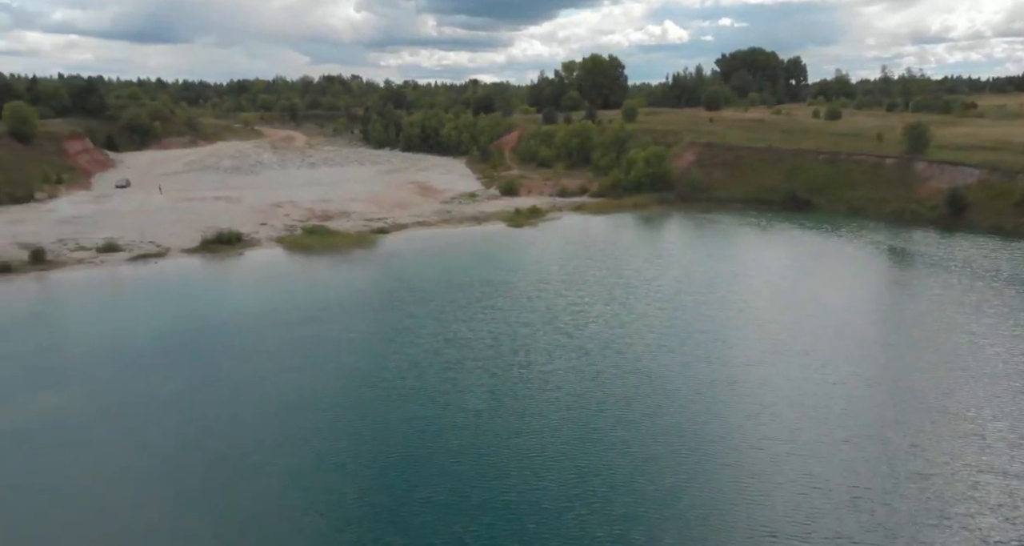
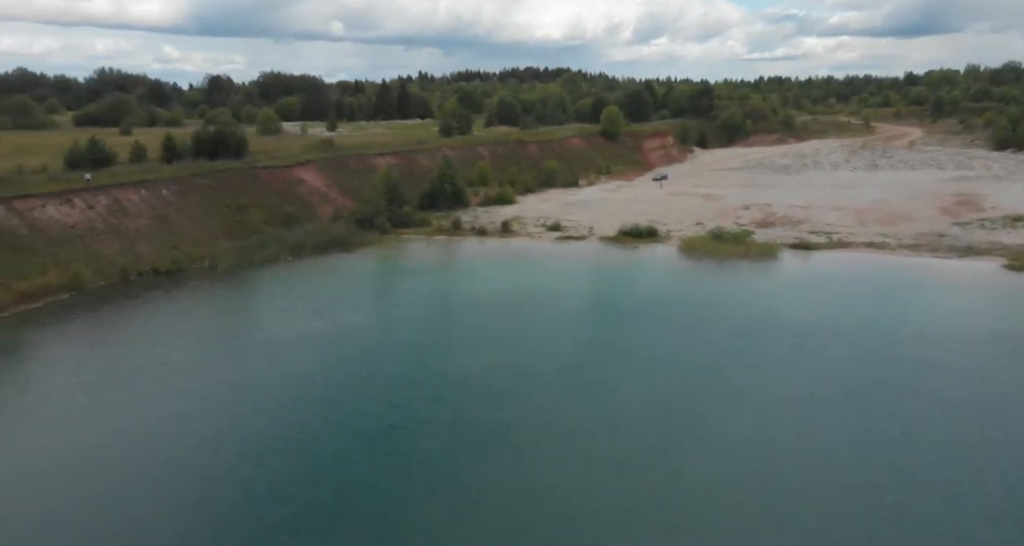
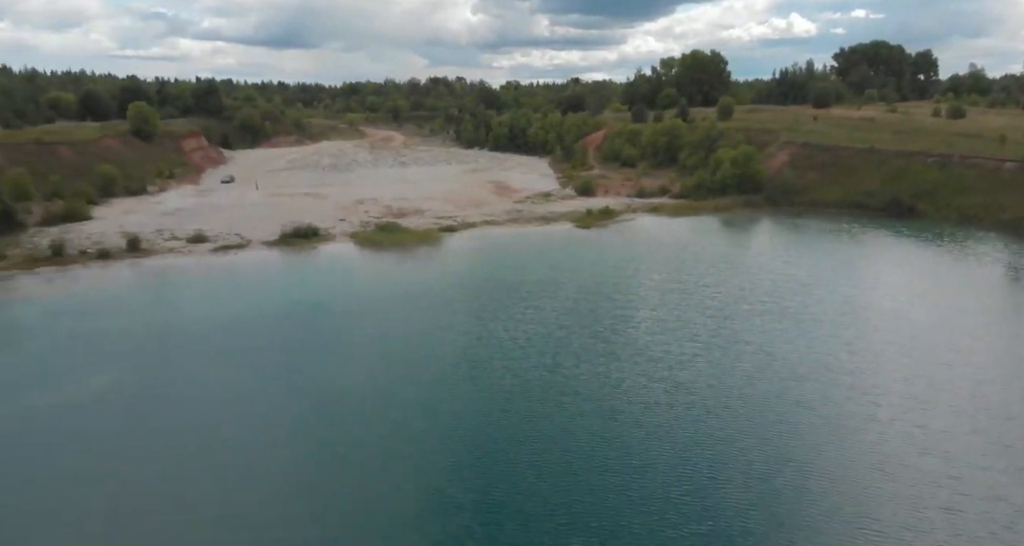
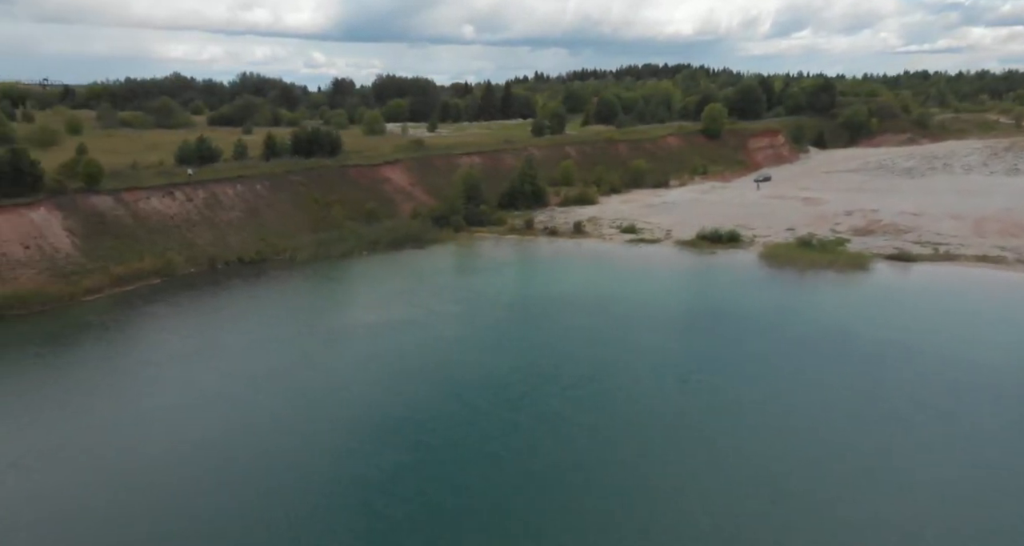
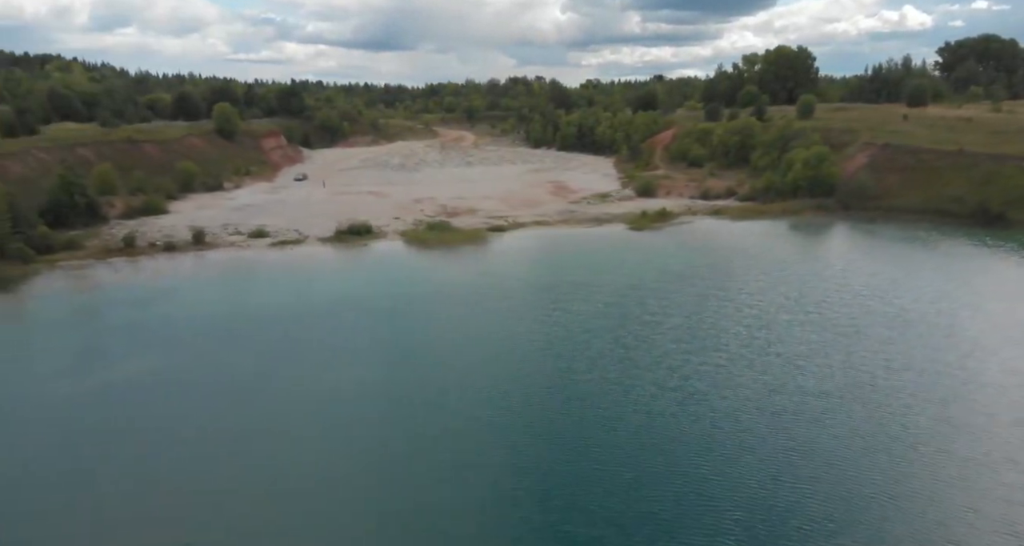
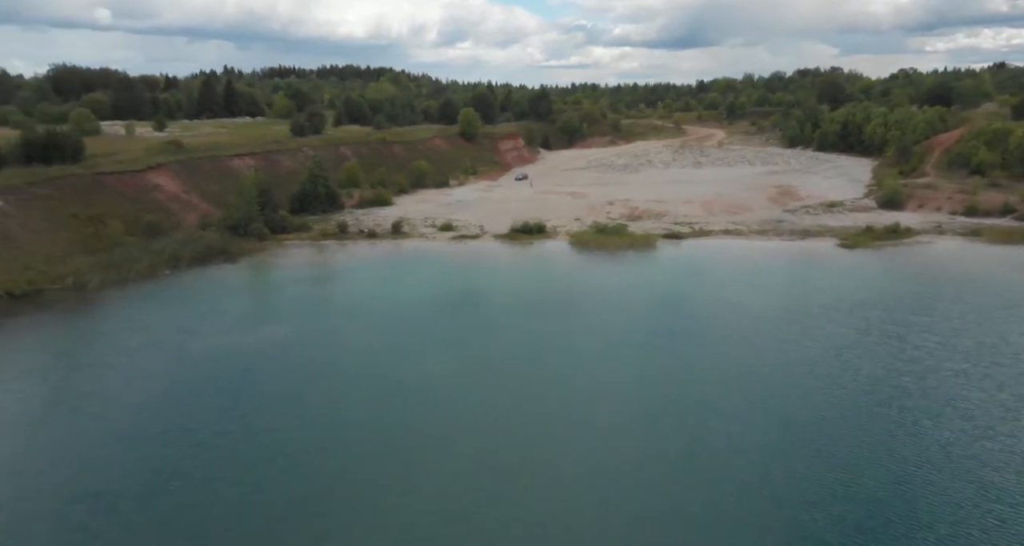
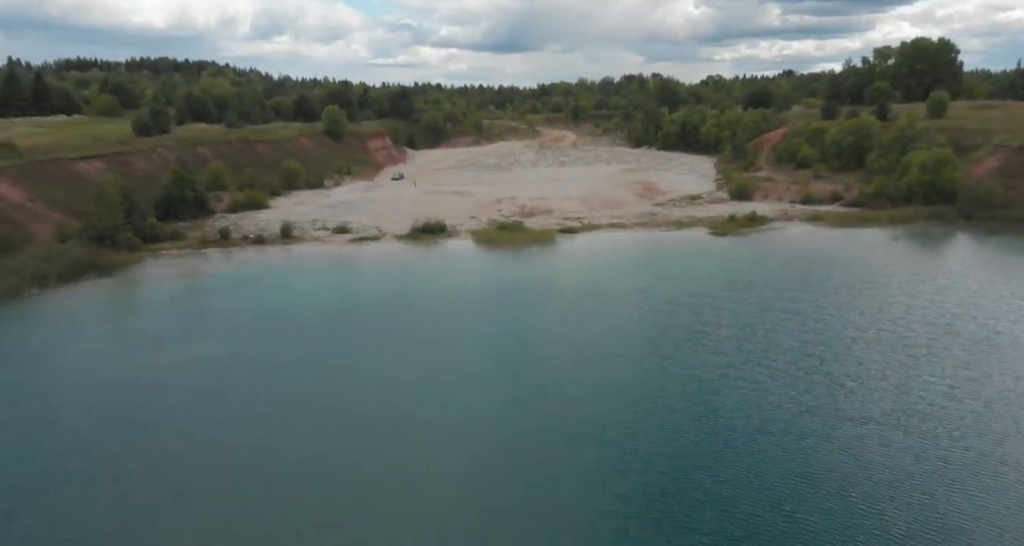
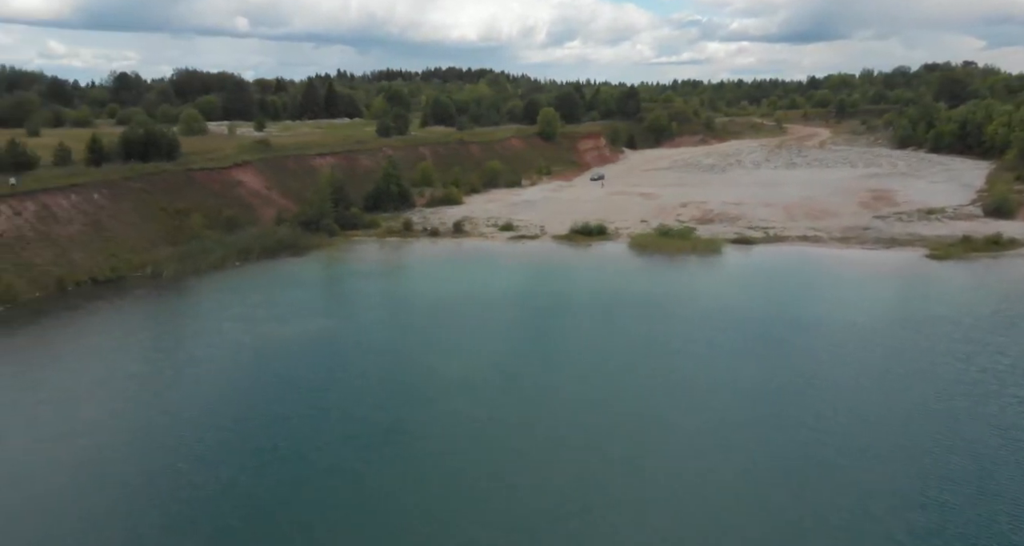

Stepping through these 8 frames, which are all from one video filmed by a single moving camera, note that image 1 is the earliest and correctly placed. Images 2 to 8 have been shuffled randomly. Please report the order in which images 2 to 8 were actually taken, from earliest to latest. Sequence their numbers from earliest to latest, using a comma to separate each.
3, 5, 7, 6, 8, 2, 4
